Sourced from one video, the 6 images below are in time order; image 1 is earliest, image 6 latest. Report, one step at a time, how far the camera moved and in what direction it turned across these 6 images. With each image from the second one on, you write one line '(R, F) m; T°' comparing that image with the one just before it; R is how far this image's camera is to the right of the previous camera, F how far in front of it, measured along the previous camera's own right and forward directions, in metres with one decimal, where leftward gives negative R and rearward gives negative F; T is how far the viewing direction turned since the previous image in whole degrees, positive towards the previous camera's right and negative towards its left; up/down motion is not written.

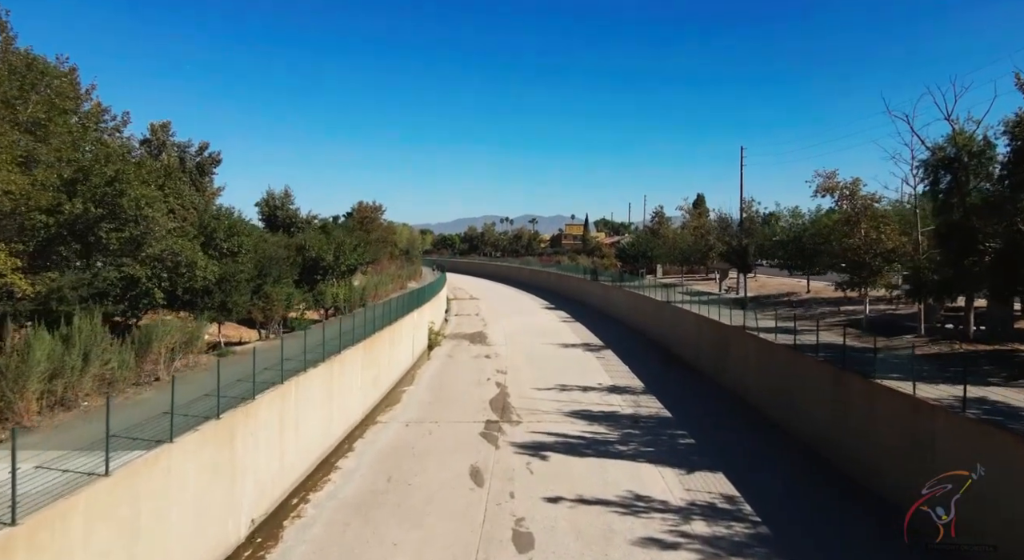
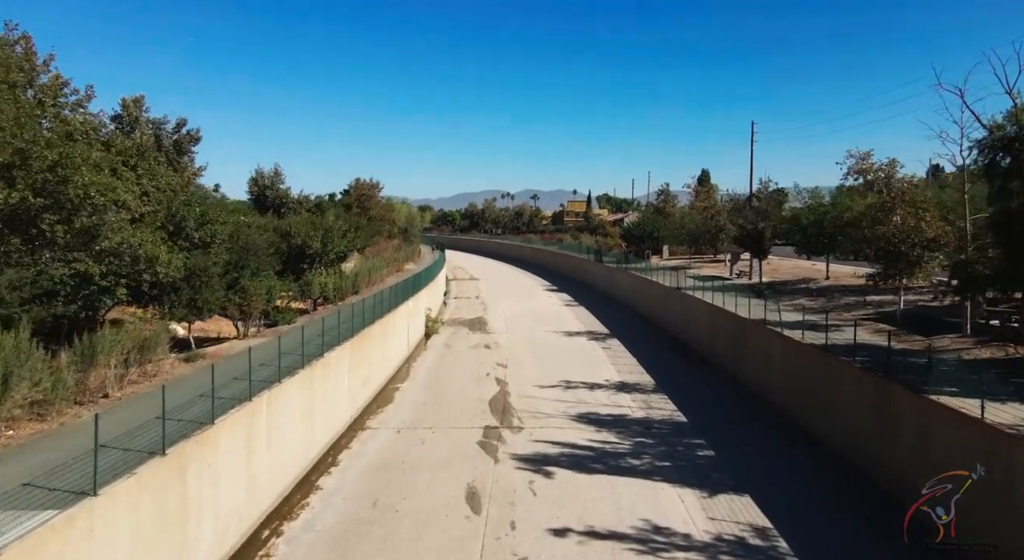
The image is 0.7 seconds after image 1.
(0.0, +1.7) m; 0°
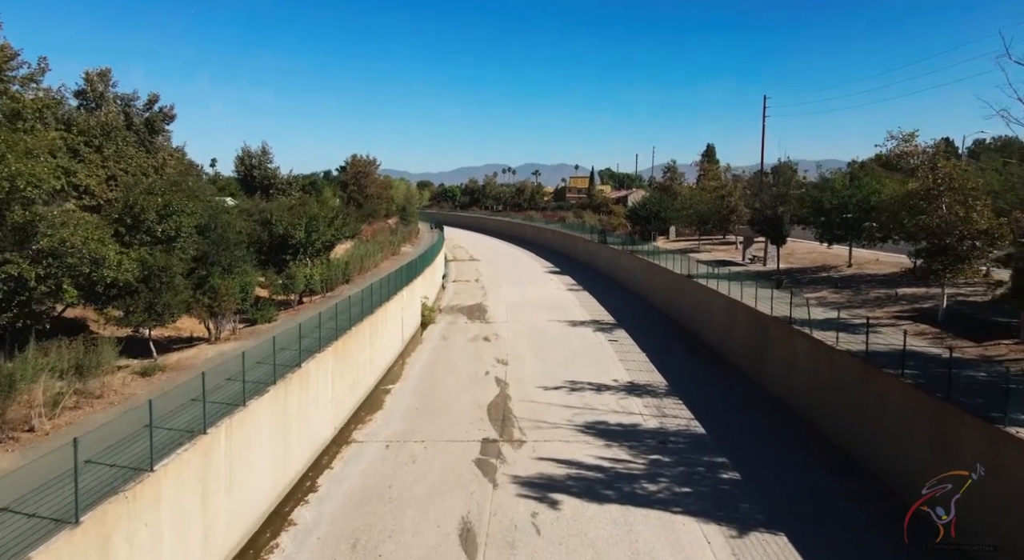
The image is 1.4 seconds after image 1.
(0.0, +1.8) m; 0°
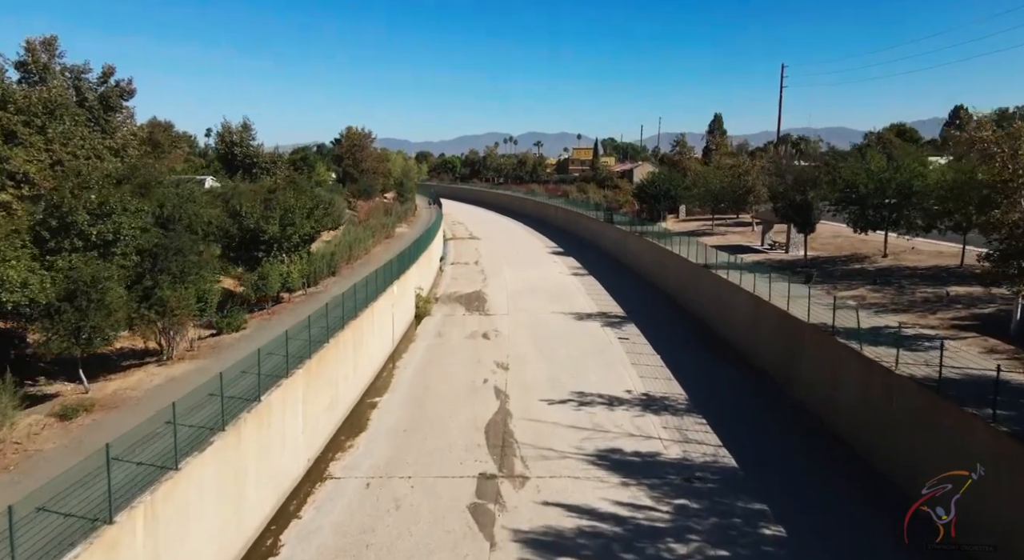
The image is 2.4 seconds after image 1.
(0.0, +2.3) m; 0°
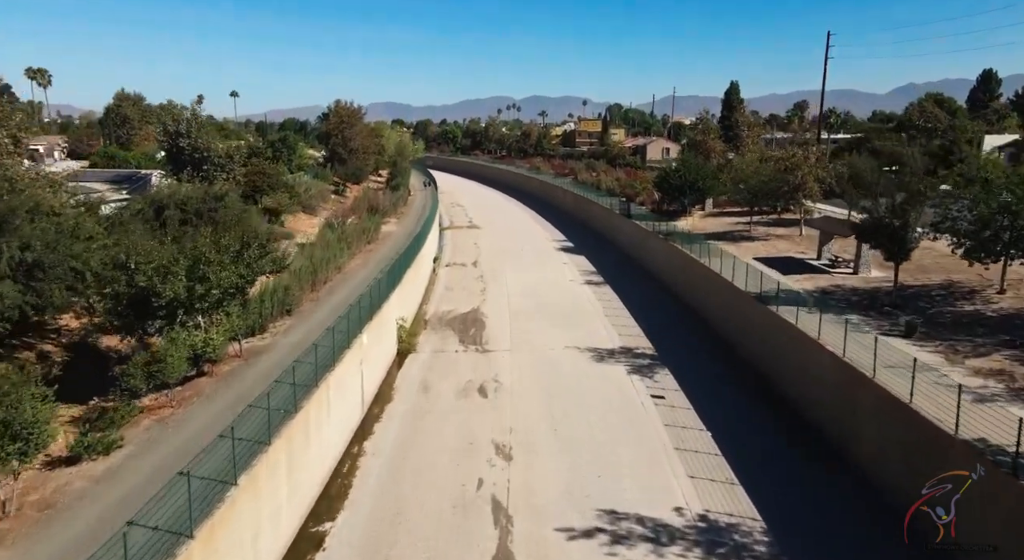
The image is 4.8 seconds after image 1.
(0.0, +5.3) m; 0°
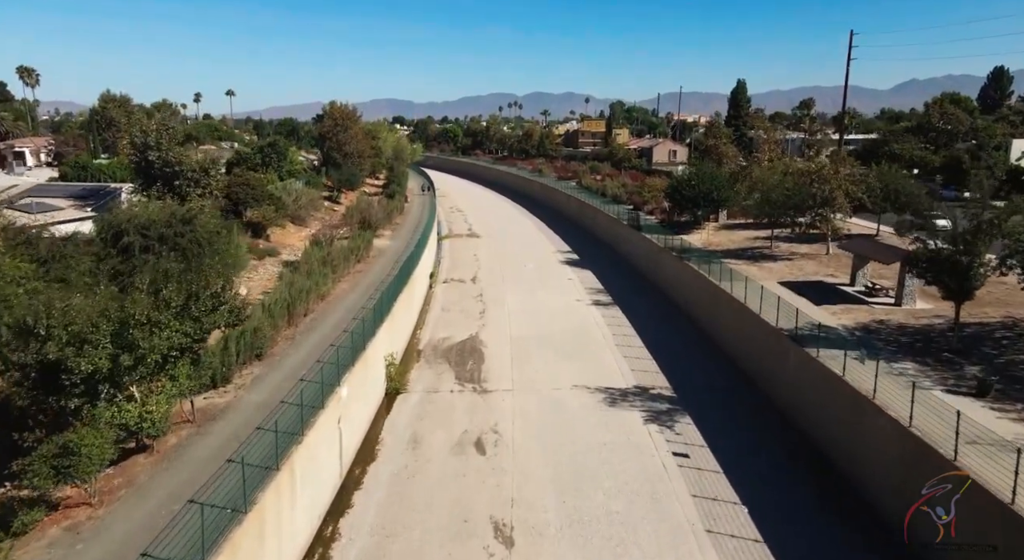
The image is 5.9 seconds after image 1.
(0.0, +2.4) m; 0°
